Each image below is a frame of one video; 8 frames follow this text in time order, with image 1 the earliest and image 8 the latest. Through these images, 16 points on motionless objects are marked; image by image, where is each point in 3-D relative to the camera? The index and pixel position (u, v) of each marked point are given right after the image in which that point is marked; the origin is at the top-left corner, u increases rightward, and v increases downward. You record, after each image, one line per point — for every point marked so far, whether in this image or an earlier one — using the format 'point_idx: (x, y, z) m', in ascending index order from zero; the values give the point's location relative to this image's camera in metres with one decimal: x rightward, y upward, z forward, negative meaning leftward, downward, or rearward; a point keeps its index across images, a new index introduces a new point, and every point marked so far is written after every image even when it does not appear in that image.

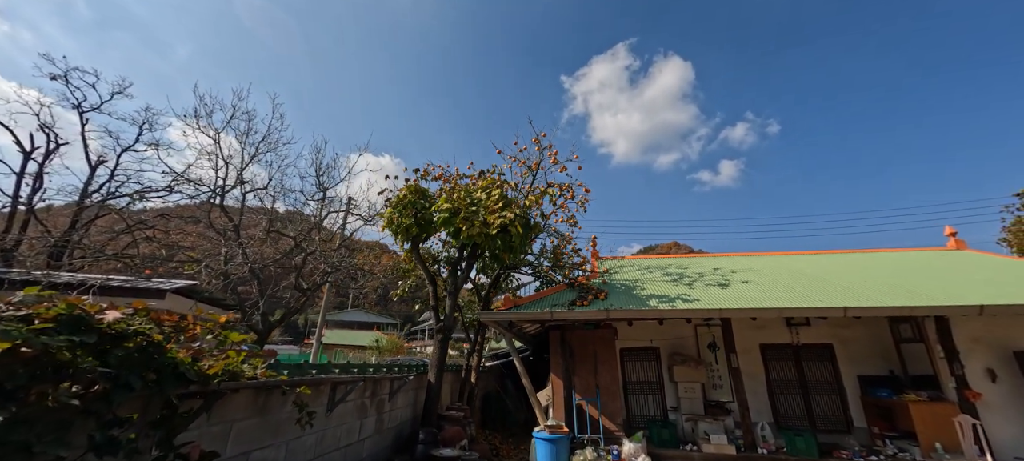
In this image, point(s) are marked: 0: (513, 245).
0: (0.0, -0.2, +6.5) m
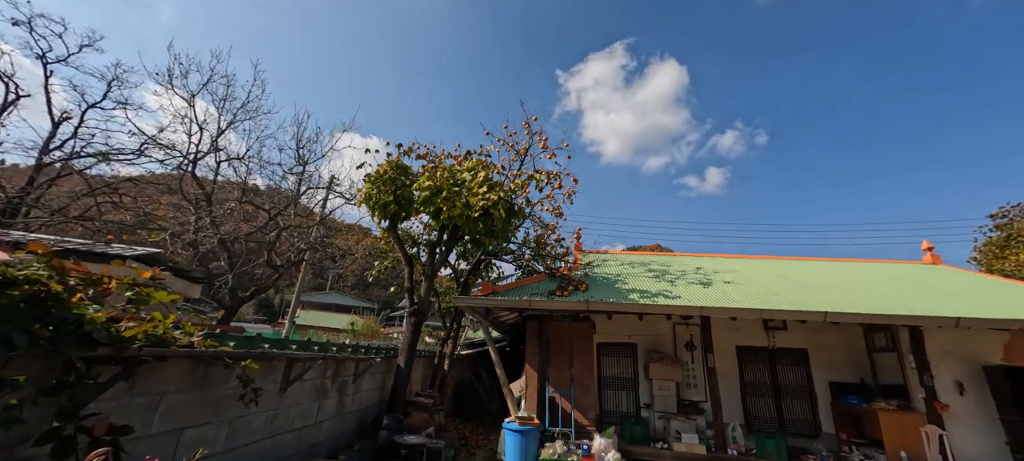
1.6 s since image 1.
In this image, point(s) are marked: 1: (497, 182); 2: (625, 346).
0: (-0.3, 0.0, +6.3) m
1: (-0.3, +0.8, +6.5) m
2: (+2.1, -2.2, +7.5) m
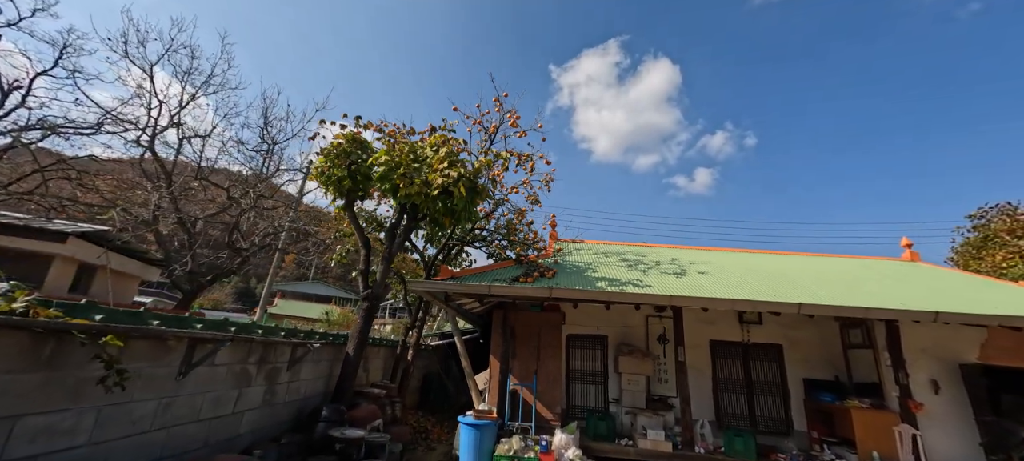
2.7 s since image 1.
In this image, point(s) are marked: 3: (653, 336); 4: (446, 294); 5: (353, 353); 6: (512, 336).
0: (-0.8, +0.3, +5.8) m
1: (-0.9, +1.1, +6.0) m
2: (+1.5, -2.0, +7.2) m
3: (+2.5, -1.9, +7.1) m
4: (-1.0, -1.0, +6.2) m
5: (-2.3, -1.8, +5.7) m
6: (0.0, -1.9, +7.2) m
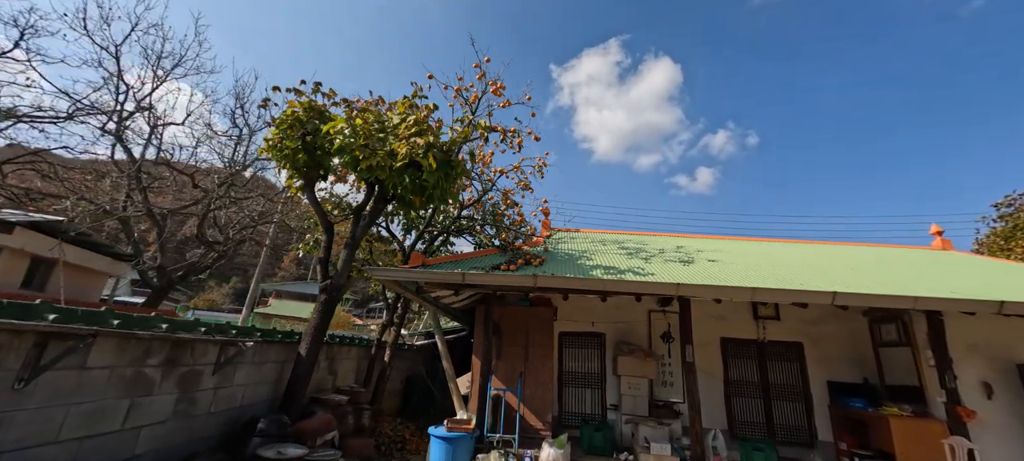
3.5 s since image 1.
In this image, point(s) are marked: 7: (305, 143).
0: (-1.1, +0.6, +5.0) m
1: (-1.1, +1.4, +5.2) m
2: (+1.2, -1.7, +6.3) m
3: (+2.3, -1.6, +6.3) m
4: (-1.3, -0.7, +5.4) m
5: (-2.6, -1.5, +4.9) m
6: (-0.3, -1.7, +6.3) m
7: (-2.8, +1.2, +5.4) m
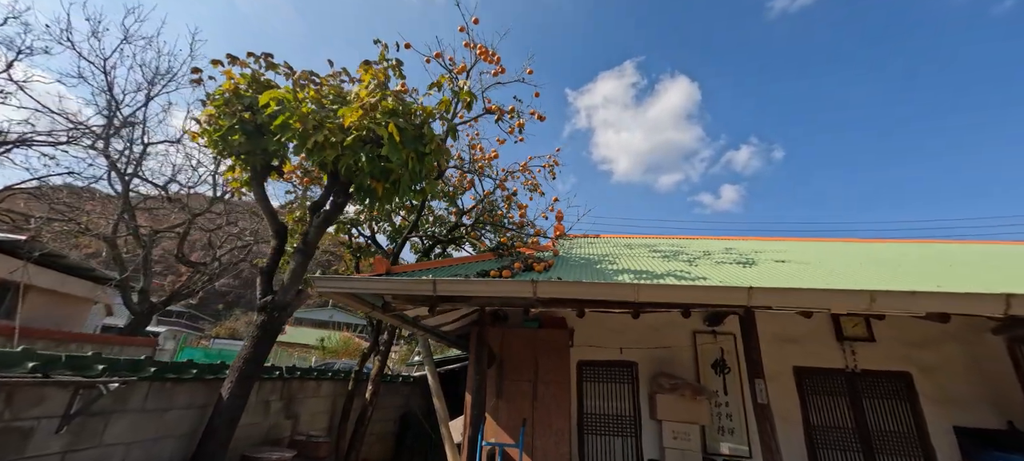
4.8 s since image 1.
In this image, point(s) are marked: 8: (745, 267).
0: (-1.2, +0.6, +3.8) m
1: (-1.2, +1.4, +4.0) m
2: (+1.3, -1.7, +4.8) m
3: (+2.3, -1.6, +4.7) m
4: (-1.3, -0.7, +4.1) m
5: (-2.6, -1.5, +3.6) m
6: (-0.2, -1.7, +4.9) m
7: (-2.9, +1.2, +4.3) m
8: (+2.4, -0.4, +4.1) m
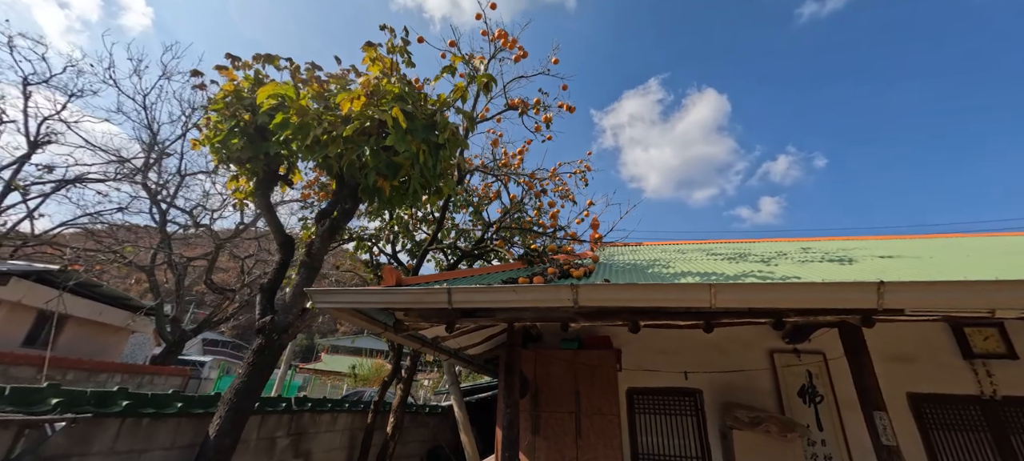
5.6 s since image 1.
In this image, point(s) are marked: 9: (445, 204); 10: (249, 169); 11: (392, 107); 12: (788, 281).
0: (-1.0, +0.6, +3.2) m
1: (-1.0, +1.3, +3.5) m
2: (+1.7, -1.7, +4.0) m
3: (+2.7, -1.5, +3.8) m
4: (-1.0, -0.8, +3.5) m
5: (-2.3, -1.6, +3.1) m
6: (+0.2, -1.7, +4.2) m
7: (-2.6, +1.0, +3.9) m
8: (+2.7, -0.3, +3.3) m
9: (-0.9, +0.4, +5.4) m
10: (-2.7, +0.6, +4.0) m
11: (-1.0, +1.0, +3.2) m
12: (+1.9, -0.4, +2.6) m
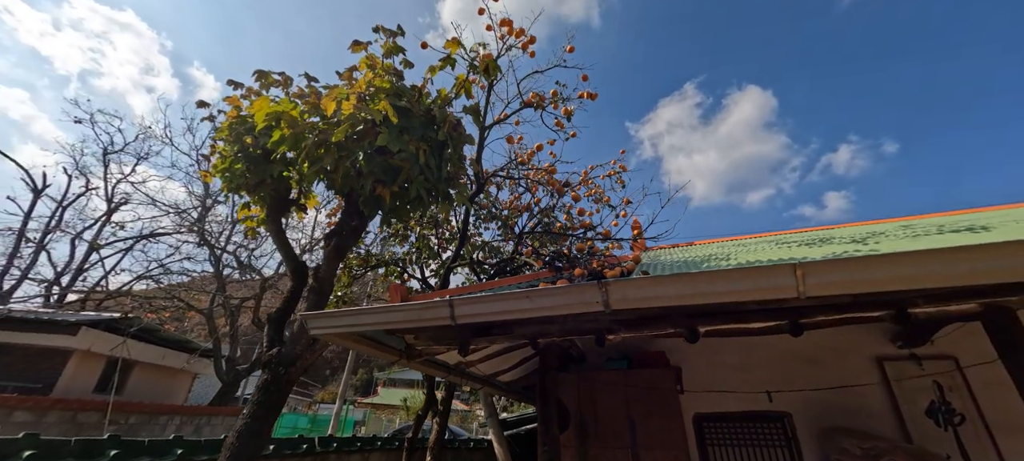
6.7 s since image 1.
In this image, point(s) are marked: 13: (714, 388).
0: (-0.9, +0.5, +2.9) m
1: (-0.9, +1.2, +3.2) m
2: (+2.0, -1.5, +3.2) m
3: (+3.0, -1.3, +2.9) m
4: (-0.8, -0.9, +3.1) m
5: (-2.1, -1.8, +2.7) m
6: (+0.5, -1.7, +3.5) m
7: (-2.5, +0.8, +3.8) m
8: (+2.8, 0.0, +2.4) m
9: (-0.6, +0.2, +5.0) m
10: (-2.5, +0.4, +3.8) m
11: (-0.9, +0.9, +2.9) m
12: (+1.9, -0.1, +1.9) m
13: (+1.7, -1.3, +3.4) m
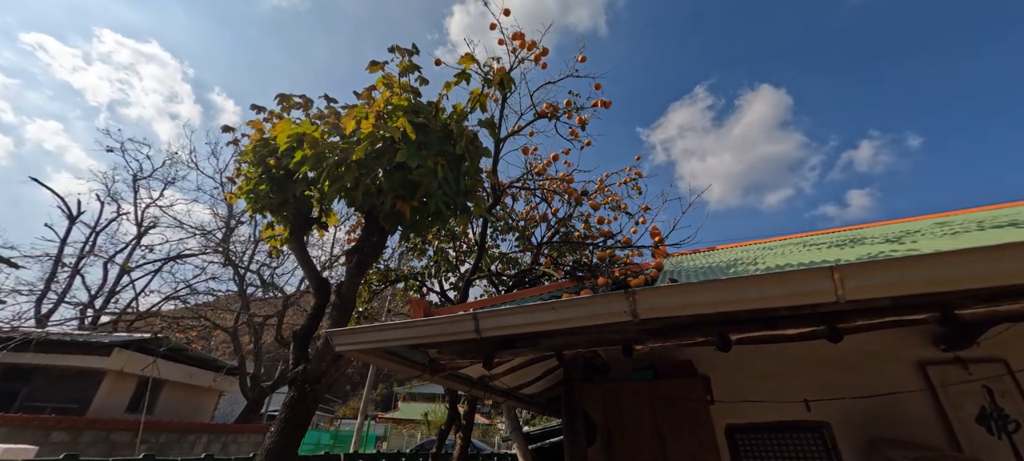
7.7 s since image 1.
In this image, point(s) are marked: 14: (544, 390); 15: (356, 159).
0: (-0.8, +0.4, +2.9) m
1: (-0.8, +1.1, +3.3) m
2: (+2.2, -1.5, +3.1) m
3: (+3.2, -1.3, +2.7) m
4: (-0.6, -1.0, +3.1) m
5: (-1.9, -1.9, +2.8) m
6: (+0.8, -1.8, +3.4) m
7: (-2.4, +0.6, +3.9) m
8: (+2.9, 0.0, +2.3) m
9: (-0.4, 0.0, +5.0) m
10: (-2.3, +0.2, +3.9) m
11: (-0.8, +0.8, +2.9) m
12: (+2.0, -0.1, +1.8) m
13: (+1.9, -1.4, +3.3) m
14: (+0.4, -1.8, +4.5) m
15: (-1.2, +0.5, +3.0) m
